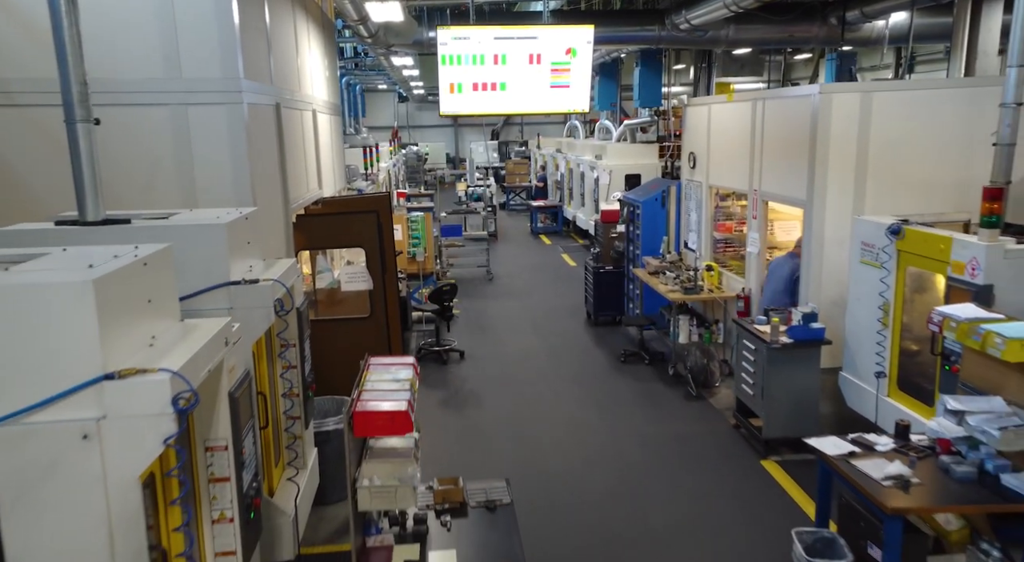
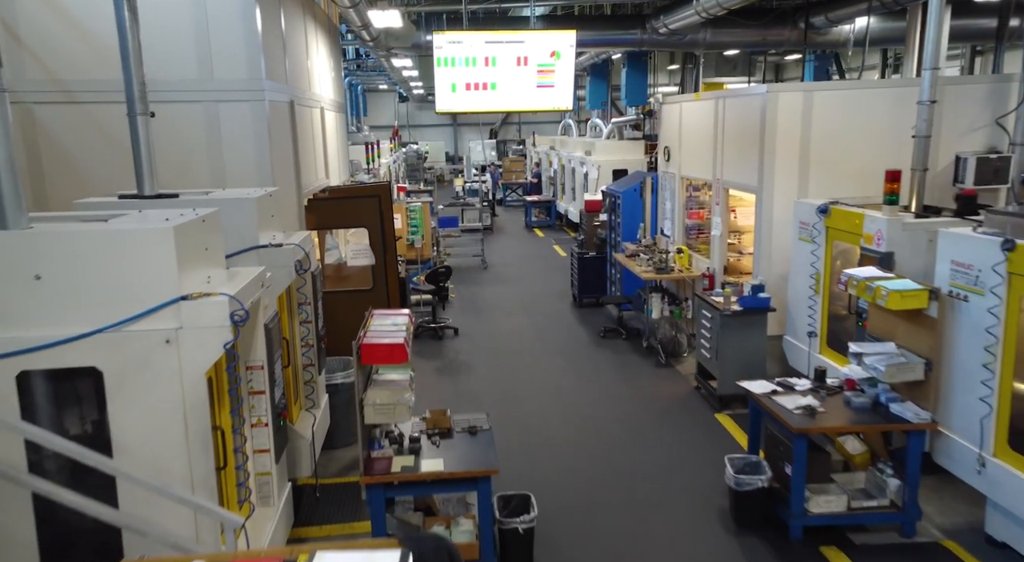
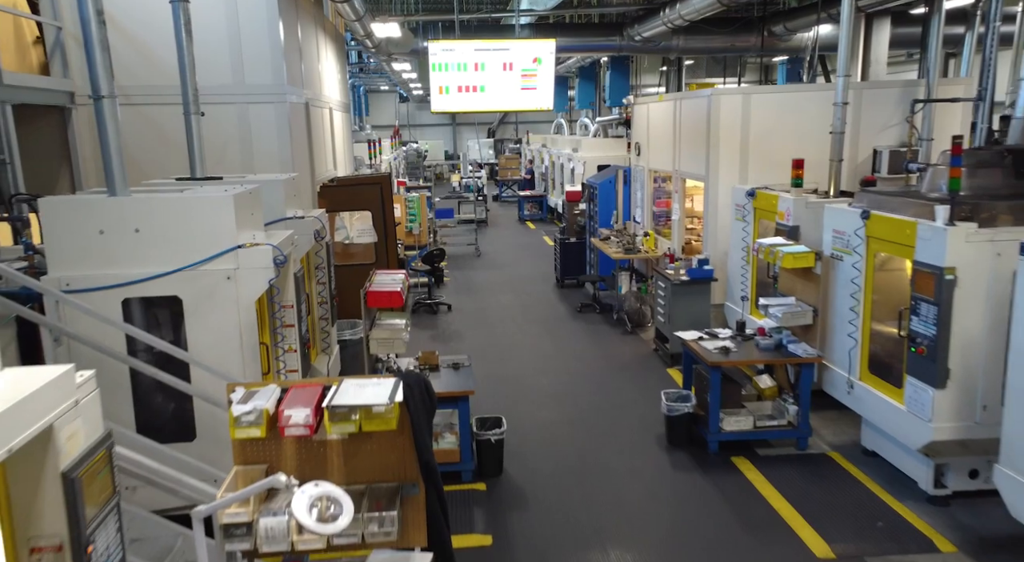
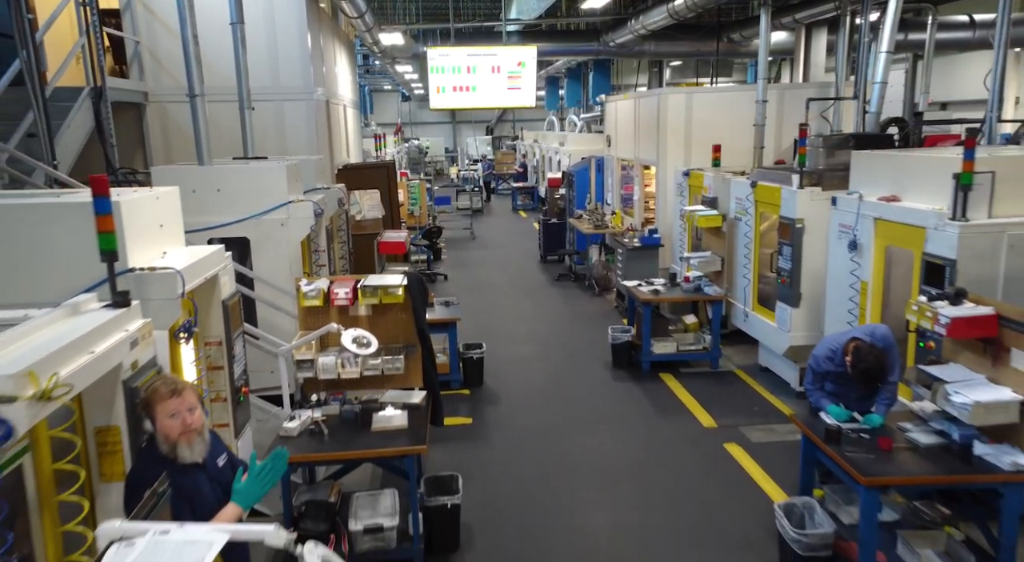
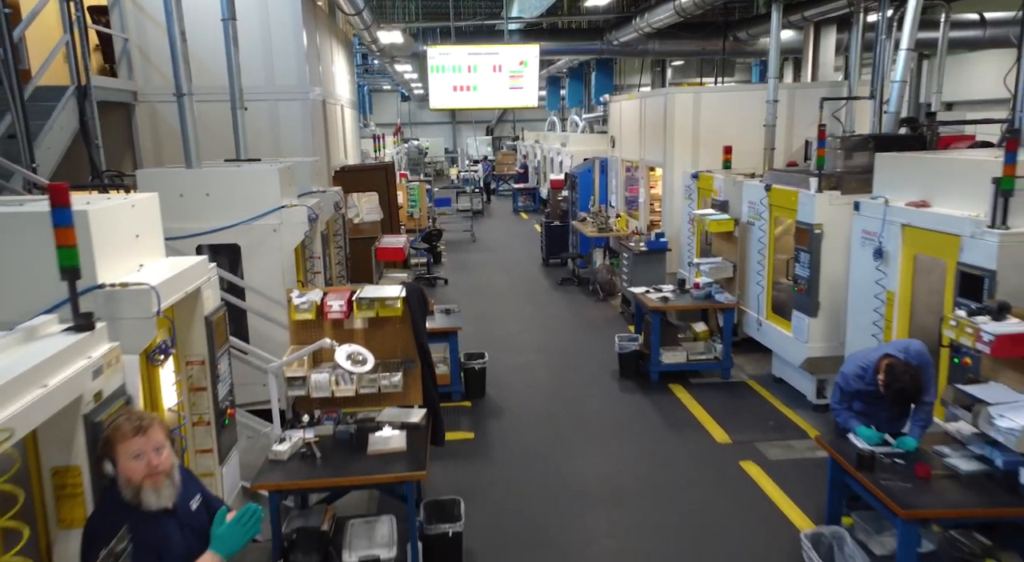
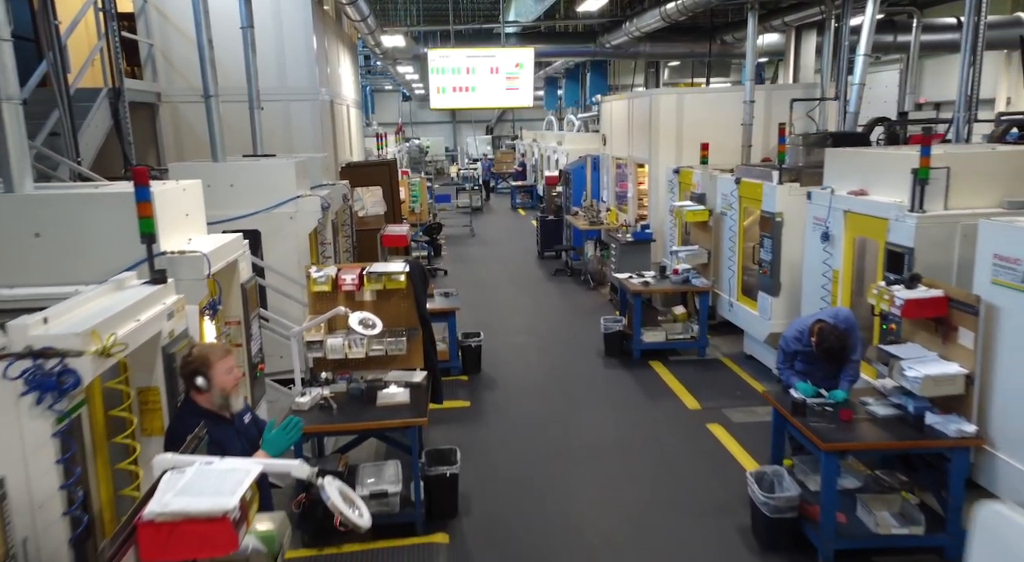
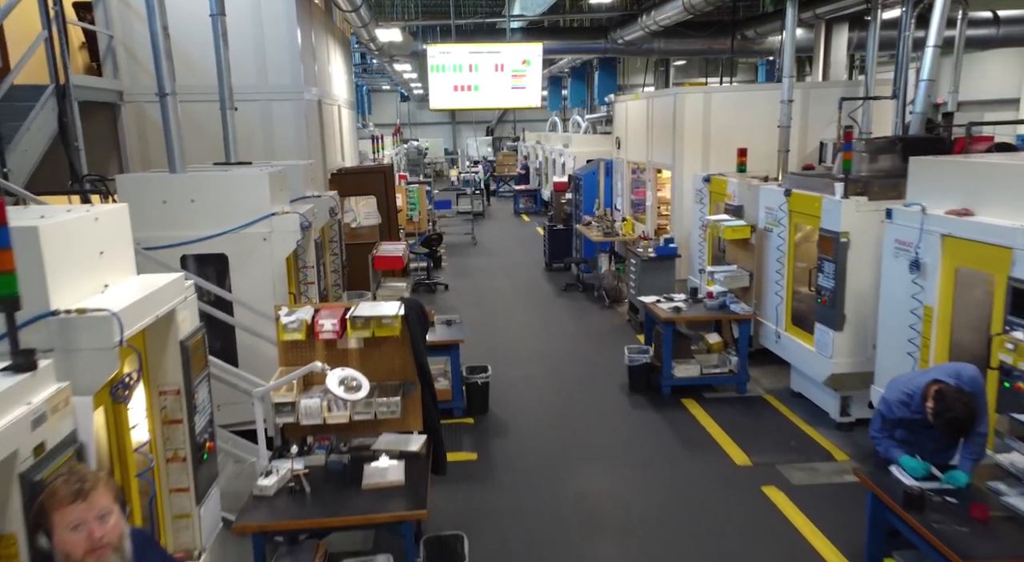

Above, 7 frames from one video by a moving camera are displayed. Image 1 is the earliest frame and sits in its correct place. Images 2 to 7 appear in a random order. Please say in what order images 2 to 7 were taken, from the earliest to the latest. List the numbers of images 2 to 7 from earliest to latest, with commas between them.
2, 3, 7, 5, 4, 6
